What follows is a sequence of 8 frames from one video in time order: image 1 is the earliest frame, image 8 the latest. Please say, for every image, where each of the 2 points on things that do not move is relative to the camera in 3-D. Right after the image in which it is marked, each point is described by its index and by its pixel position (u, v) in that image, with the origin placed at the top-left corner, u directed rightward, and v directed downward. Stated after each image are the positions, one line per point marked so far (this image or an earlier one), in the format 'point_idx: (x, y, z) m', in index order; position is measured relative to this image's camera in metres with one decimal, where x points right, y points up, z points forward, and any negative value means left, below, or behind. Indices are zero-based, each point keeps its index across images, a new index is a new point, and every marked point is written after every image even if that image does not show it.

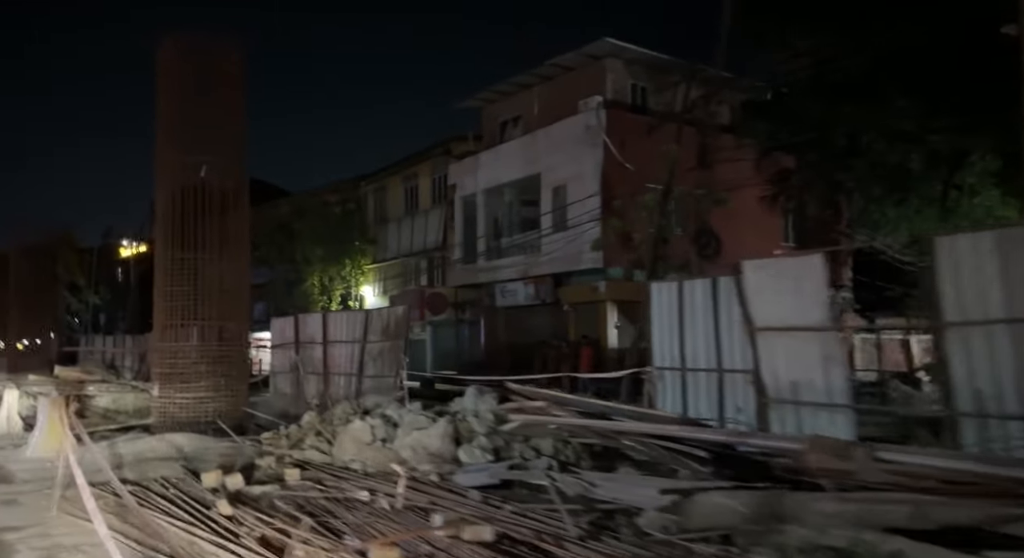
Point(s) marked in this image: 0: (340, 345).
0: (-3.9, -1.5, +19.9) m
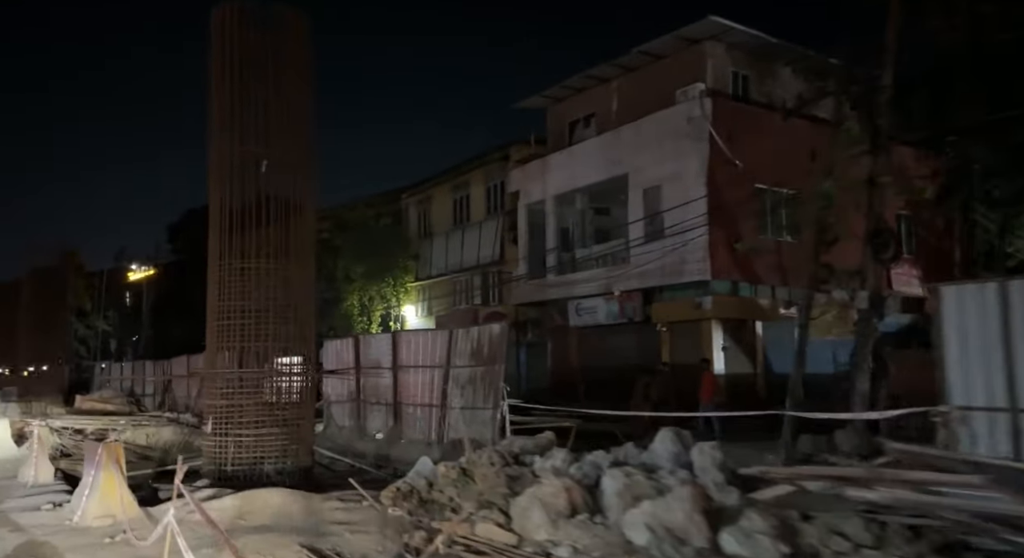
0: (-1.9, -1.8, +17.2) m
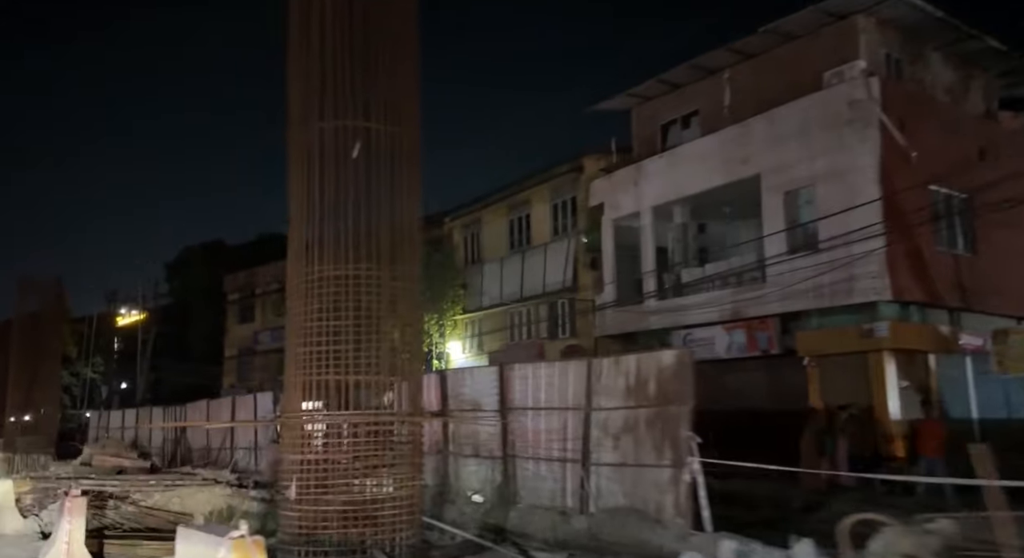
0: (+0.3, -2.1, +13.3) m
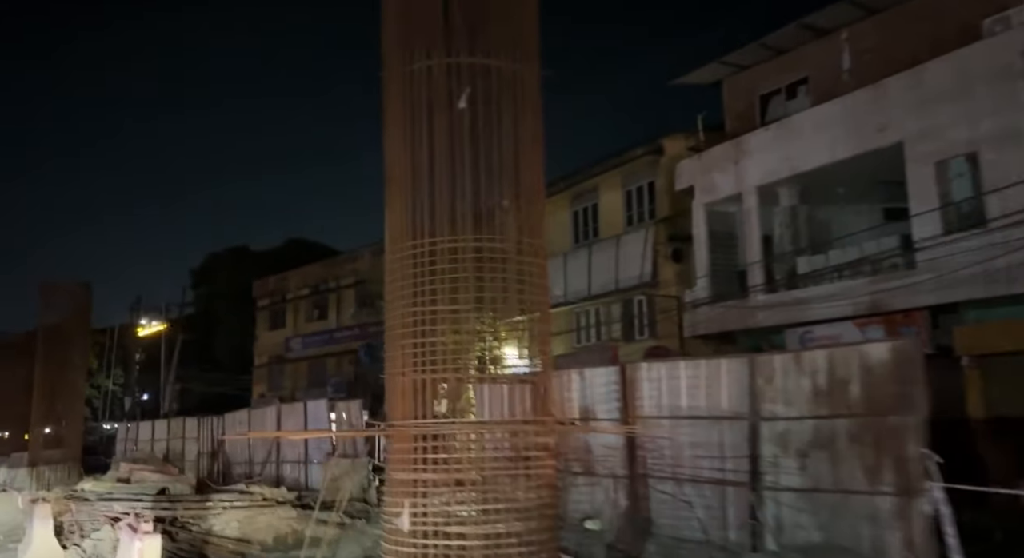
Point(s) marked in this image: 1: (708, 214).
0: (+1.9, -1.8, +10.9) m
1: (+4.3, +1.4, +19.5) m
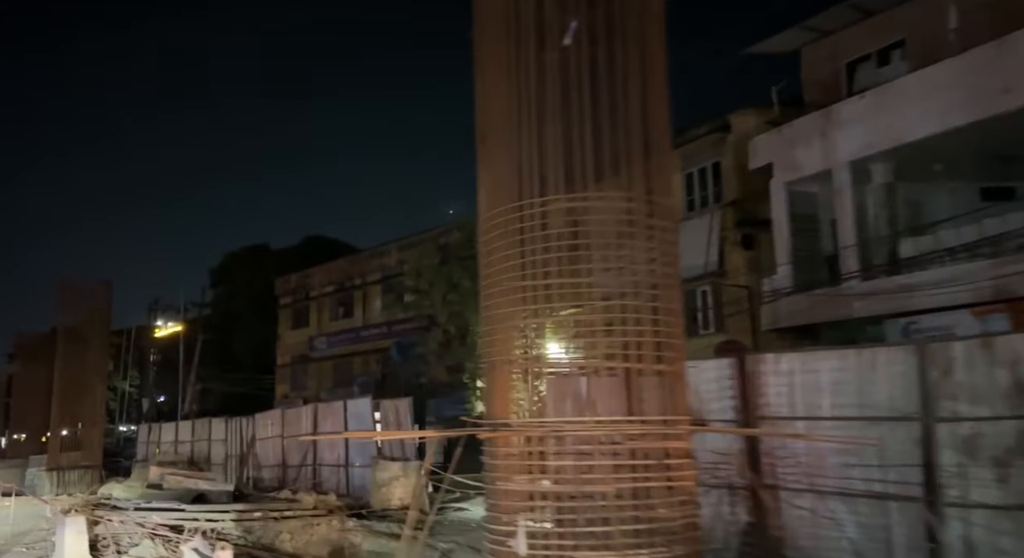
0: (+3.0, -1.5, +9.1) m
1: (+5.5, +1.7, +17.7) m
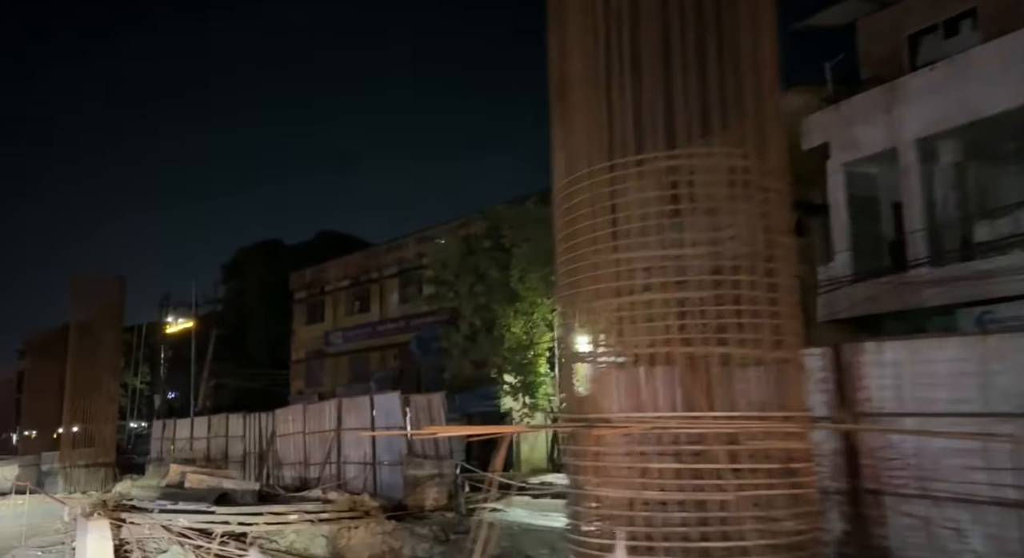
0: (+3.7, -1.3, +8.1) m
1: (+6.3, +1.9, +16.6) m
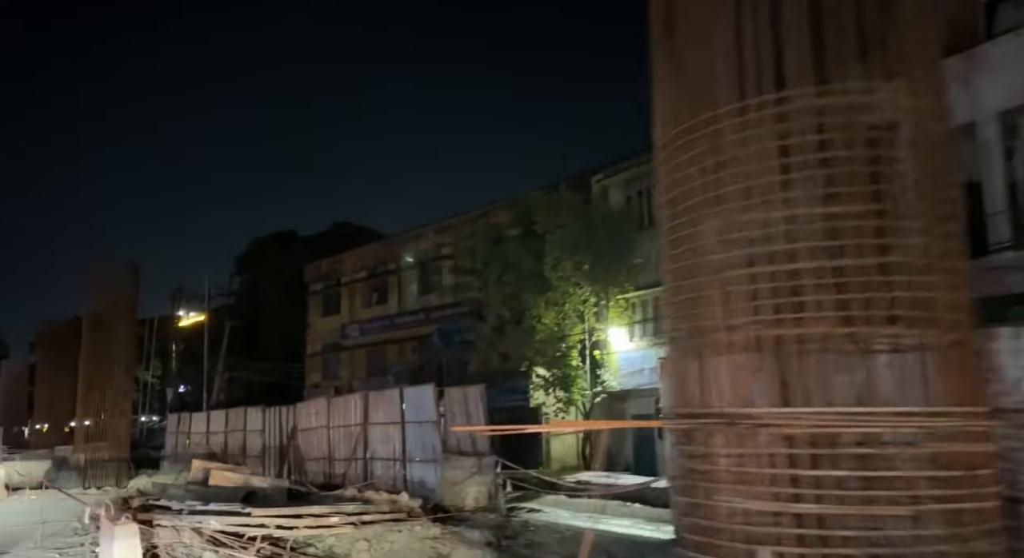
0: (+4.4, -1.1, +7.0) m
1: (+7.0, +2.2, +15.5) m
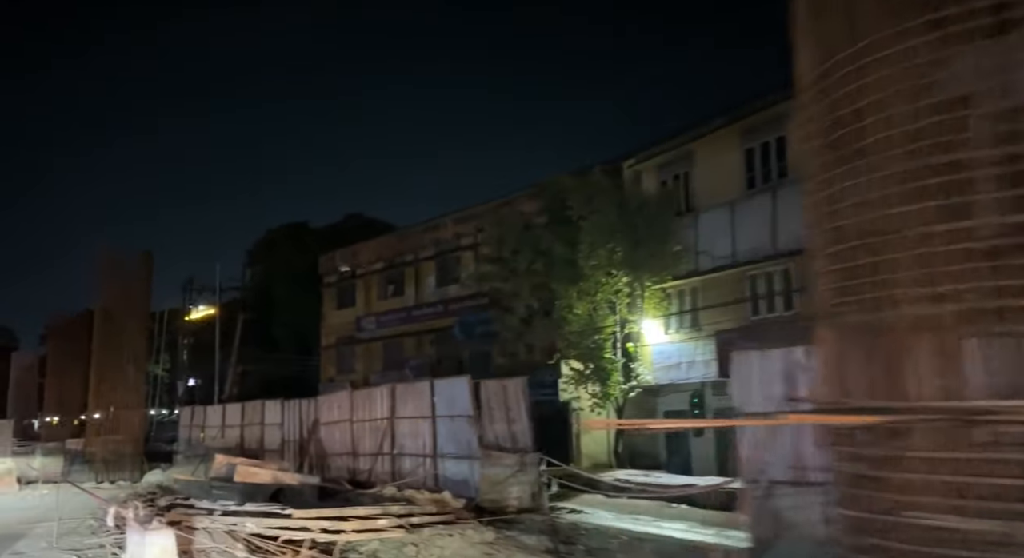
0: (+5.0, -1.0, +6.0) m
1: (+7.8, +2.4, +14.4) m
